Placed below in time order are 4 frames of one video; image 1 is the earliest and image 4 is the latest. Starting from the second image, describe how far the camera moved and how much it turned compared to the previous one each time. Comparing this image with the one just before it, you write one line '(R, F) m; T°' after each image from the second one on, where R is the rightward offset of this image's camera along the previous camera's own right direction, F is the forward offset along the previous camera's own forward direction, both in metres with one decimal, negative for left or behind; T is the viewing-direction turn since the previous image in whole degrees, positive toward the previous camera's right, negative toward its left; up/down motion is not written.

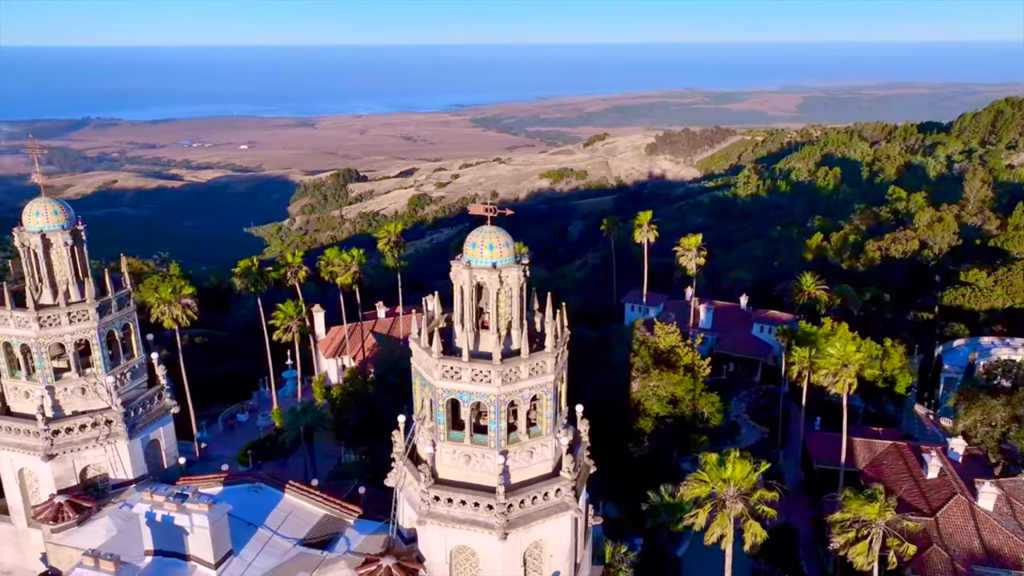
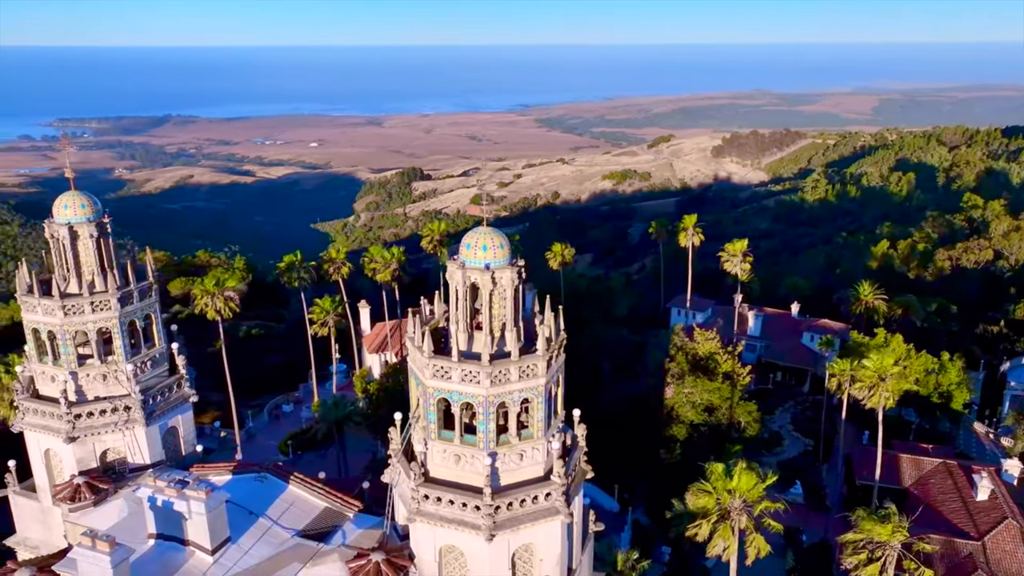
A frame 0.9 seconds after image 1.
(+1.1, +0.1) m; -5°
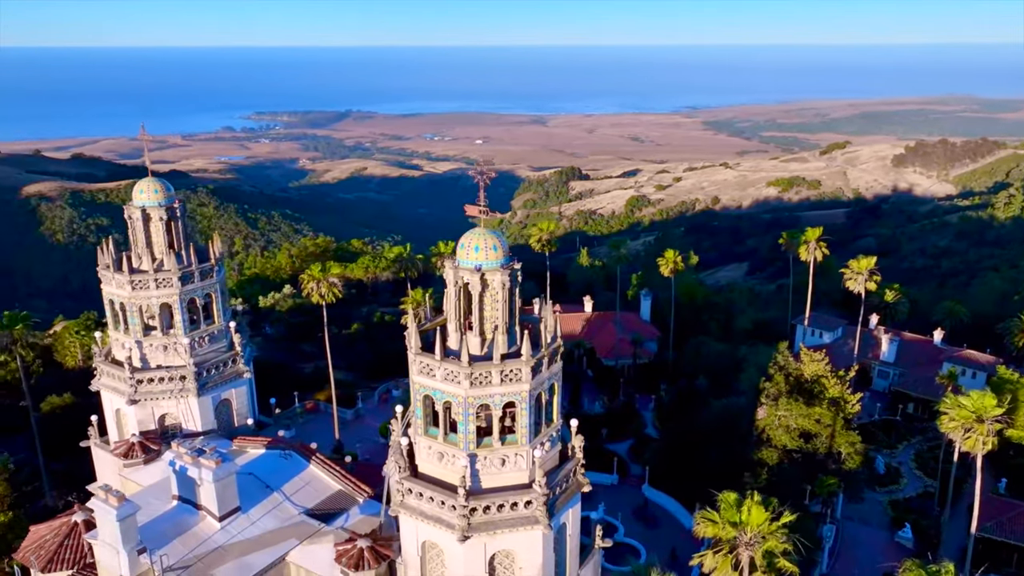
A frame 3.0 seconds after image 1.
(+2.7, +0.4) m; -11°
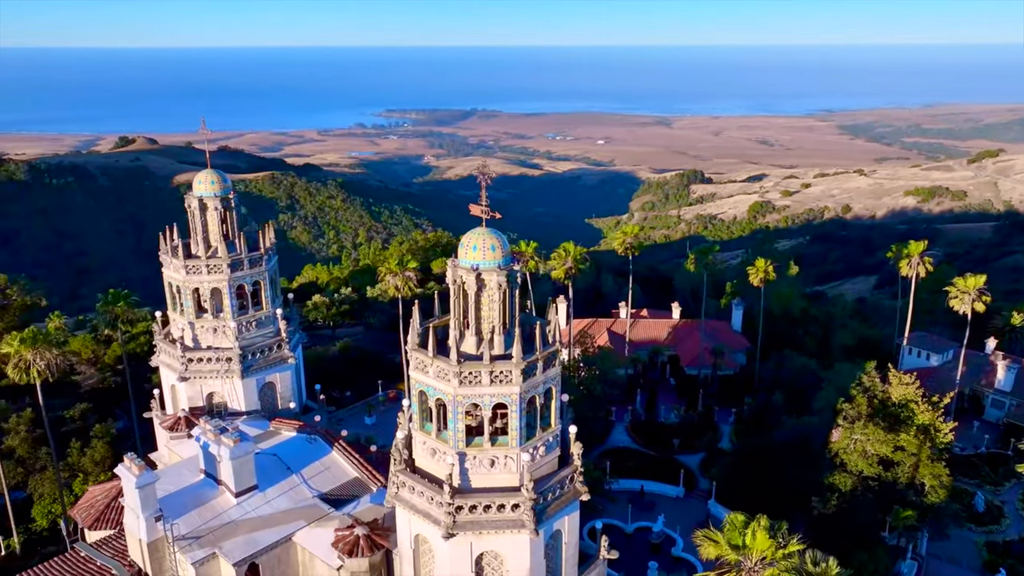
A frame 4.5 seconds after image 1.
(+2.0, +0.2) m; -9°
